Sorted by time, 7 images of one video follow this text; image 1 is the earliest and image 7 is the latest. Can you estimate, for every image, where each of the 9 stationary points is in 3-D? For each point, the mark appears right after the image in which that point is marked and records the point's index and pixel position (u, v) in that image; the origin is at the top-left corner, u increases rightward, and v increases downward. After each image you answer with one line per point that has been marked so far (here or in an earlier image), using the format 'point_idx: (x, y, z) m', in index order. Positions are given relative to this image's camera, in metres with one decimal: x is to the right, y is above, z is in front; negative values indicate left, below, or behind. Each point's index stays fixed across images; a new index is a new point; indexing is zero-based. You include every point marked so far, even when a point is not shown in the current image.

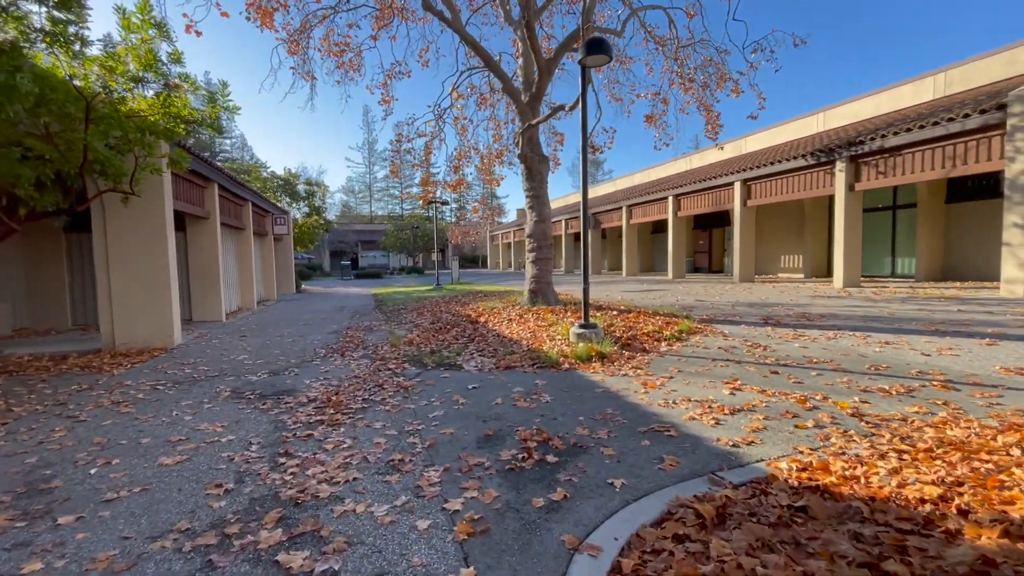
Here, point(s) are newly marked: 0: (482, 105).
0: (-1.0, +6.1, +15.9) m
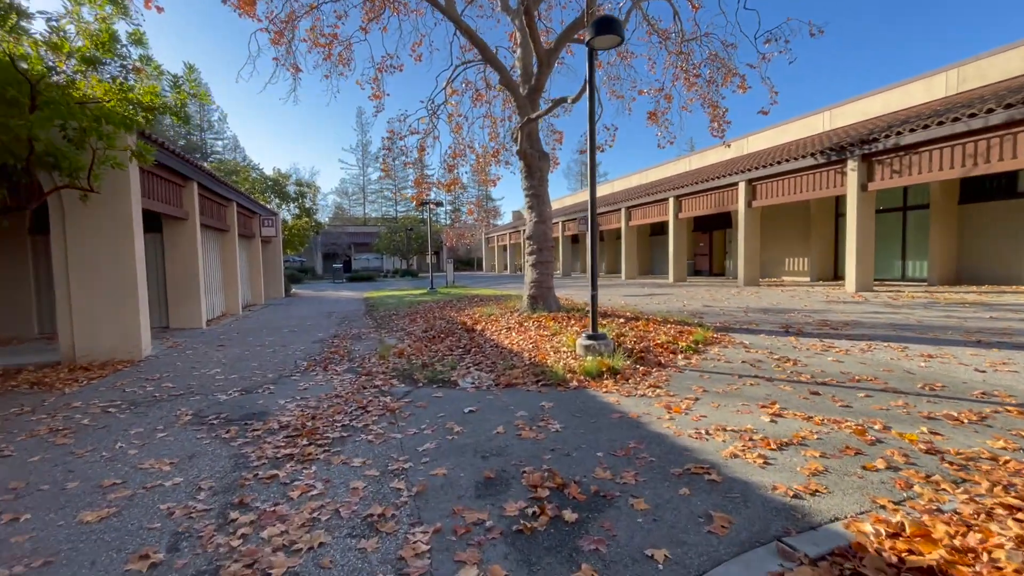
0: (-1.1, +5.9, +15.3) m
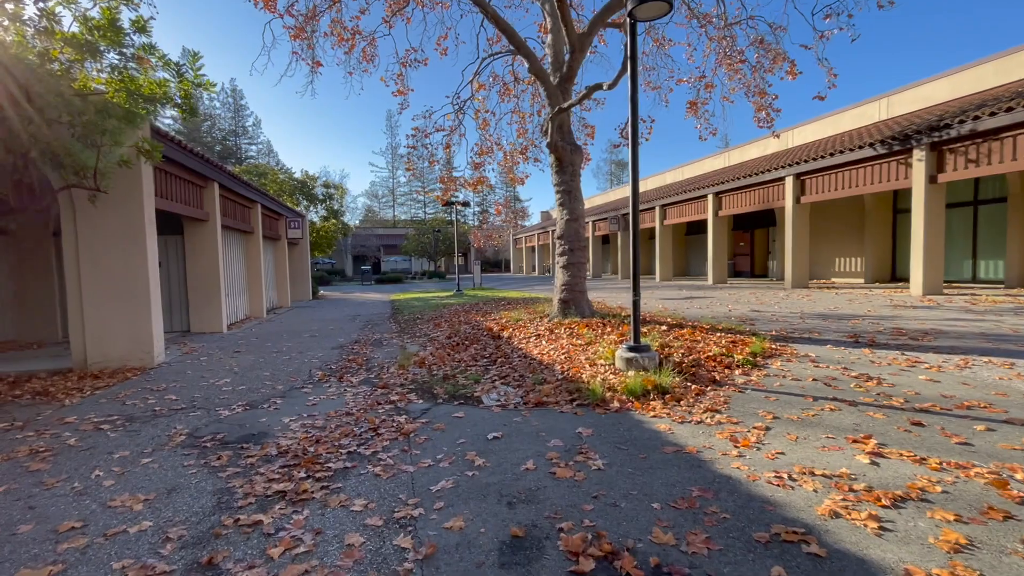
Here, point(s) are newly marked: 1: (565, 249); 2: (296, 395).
0: (-0.2, +5.8, +14.6) m
1: (+1.0, +0.7, +9.2) m
2: (-2.7, -1.3, +5.9) m
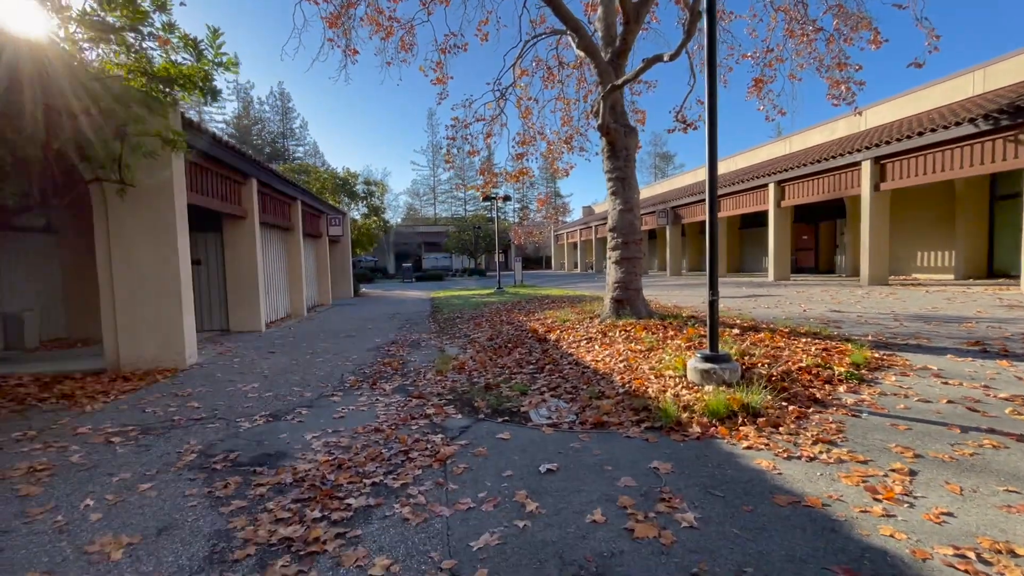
0: (+1.1, +5.9, +13.8) m
1: (+1.8, +0.8, +8.3) m
2: (-2.1, -1.3, +5.3) m
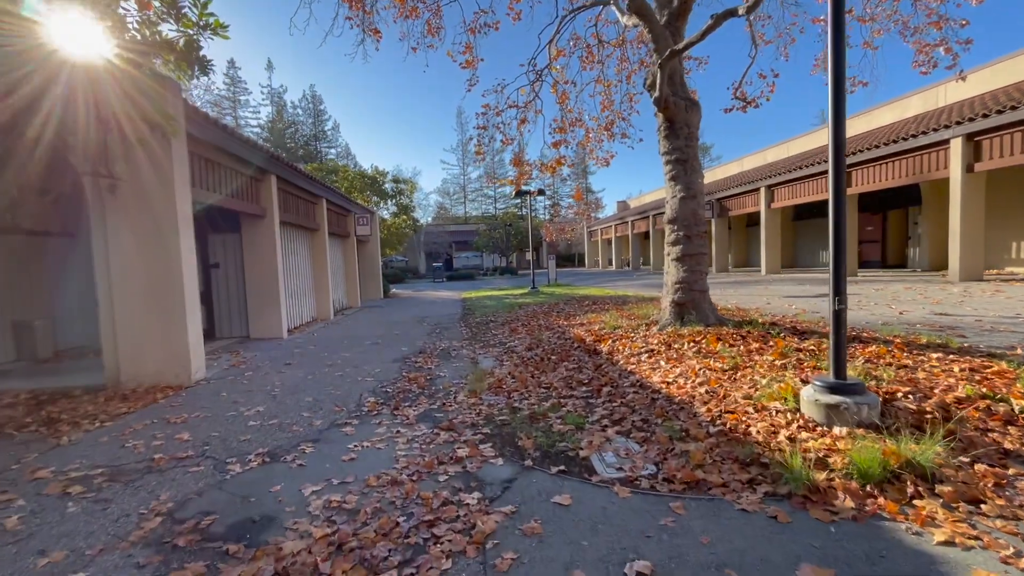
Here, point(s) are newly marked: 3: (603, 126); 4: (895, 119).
0: (+2.0, +5.9, +12.6) m
1: (+2.5, +0.8, +7.0) m
2: (-1.6, -1.4, +4.4) m
3: (+2.5, +4.5, +13.3) m
4: (+14.2, +6.3, +17.8) m
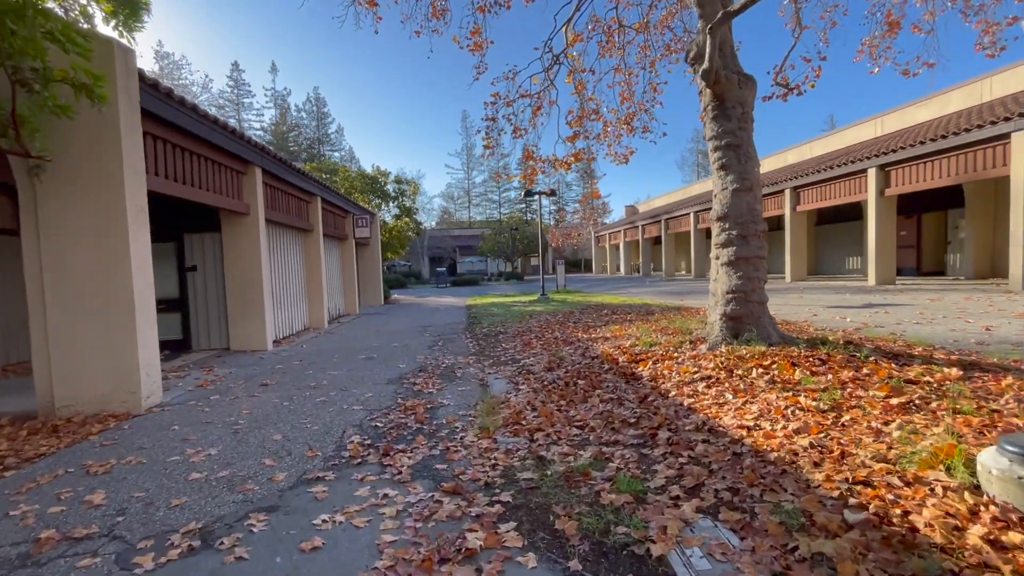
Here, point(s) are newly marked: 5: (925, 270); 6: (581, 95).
0: (+2.3, +5.7, +11.5) m
1: (+2.7, +0.6, +5.9) m
2: (-1.4, -1.5, +3.2) m
3: (+2.8, +4.3, +12.1) m
4: (+14.5, +5.9, +16.6) m
5: (+14.7, +0.6, +17.0) m
6: (+1.6, +4.5, +11.1) m
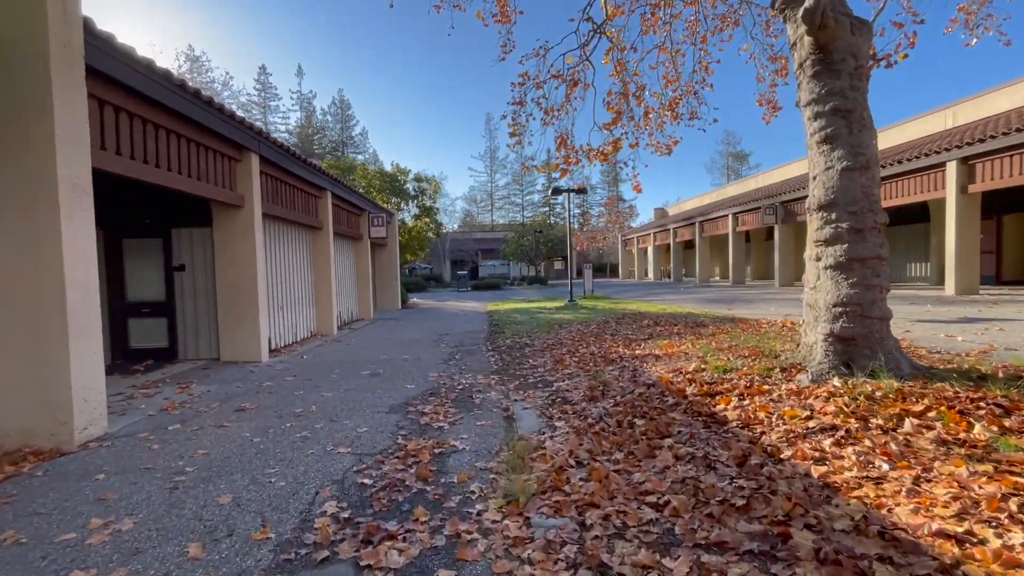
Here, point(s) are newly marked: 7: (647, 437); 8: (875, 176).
0: (+2.9, +5.6, +10.0) m
1: (+3.0, +0.5, +4.4) m
2: (-1.2, -1.5, +1.9) m
3: (+3.5, +4.1, +10.7) m
4: (+15.4, +5.6, +14.6) m
5: (+15.5, +0.3, +15.0) m
6: (+2.2, +4.4, +9.7) m
7: (+1.1, -1.2, +3.8) m
8: (+3.3, +1.0, +4.4) m
